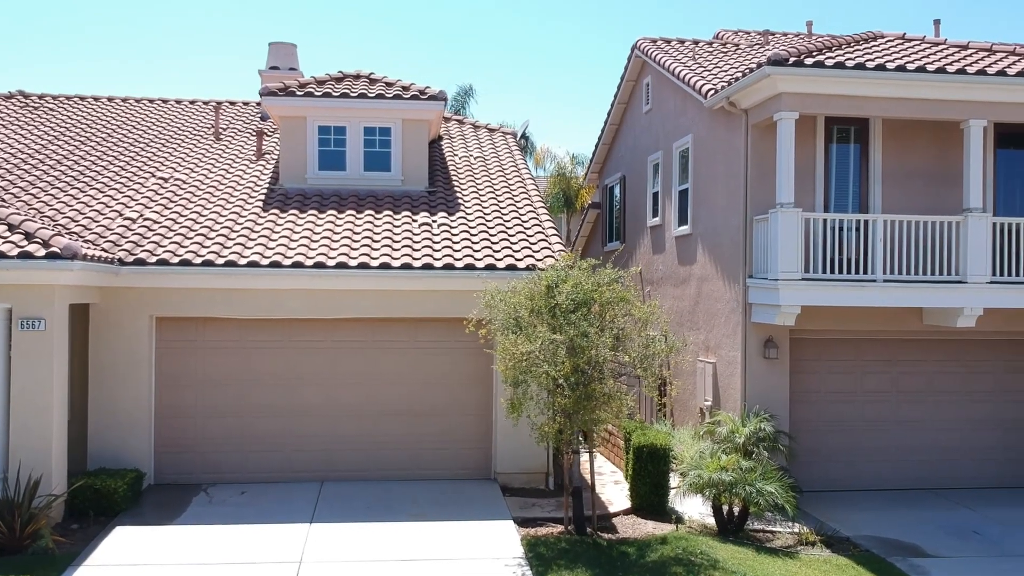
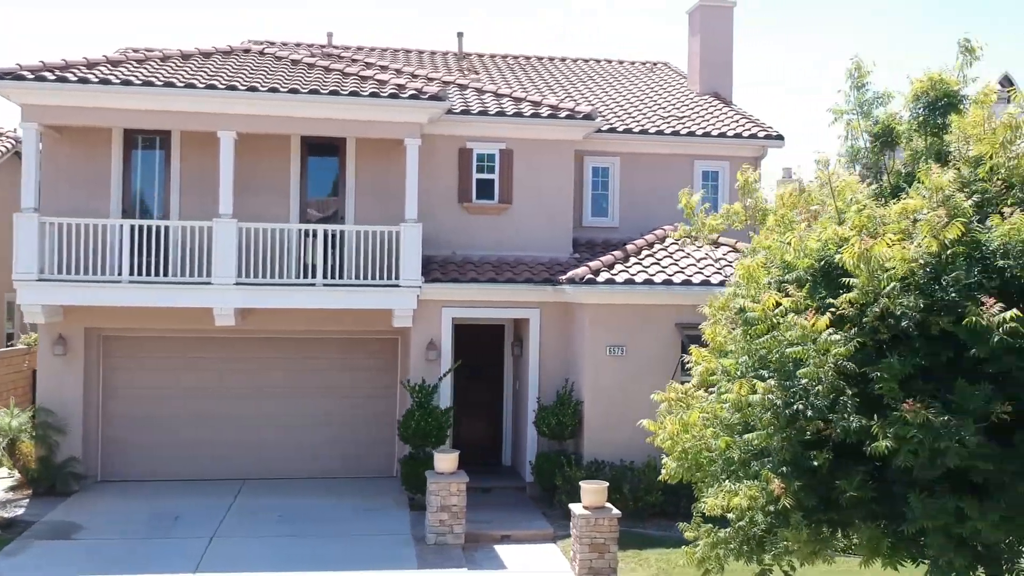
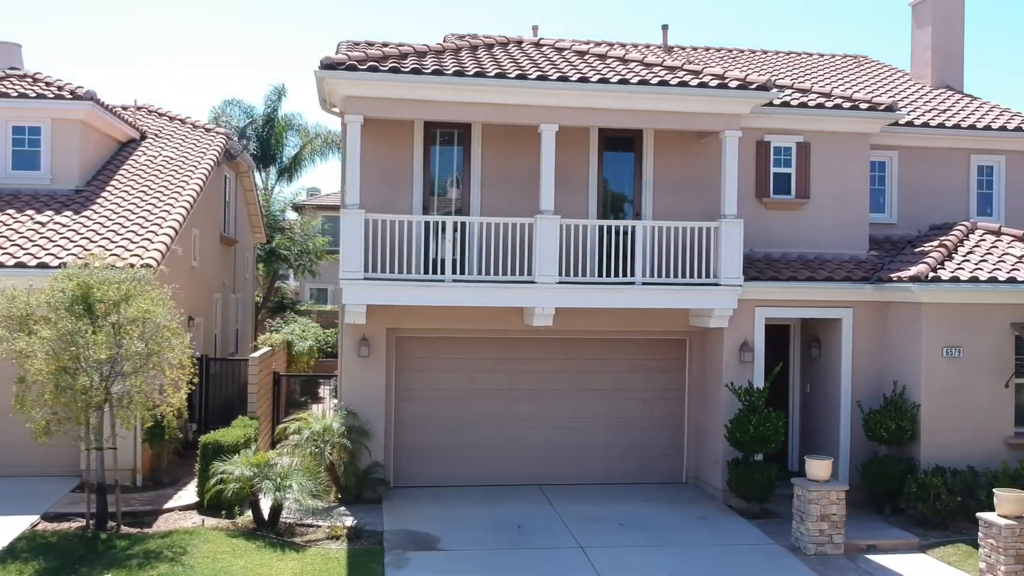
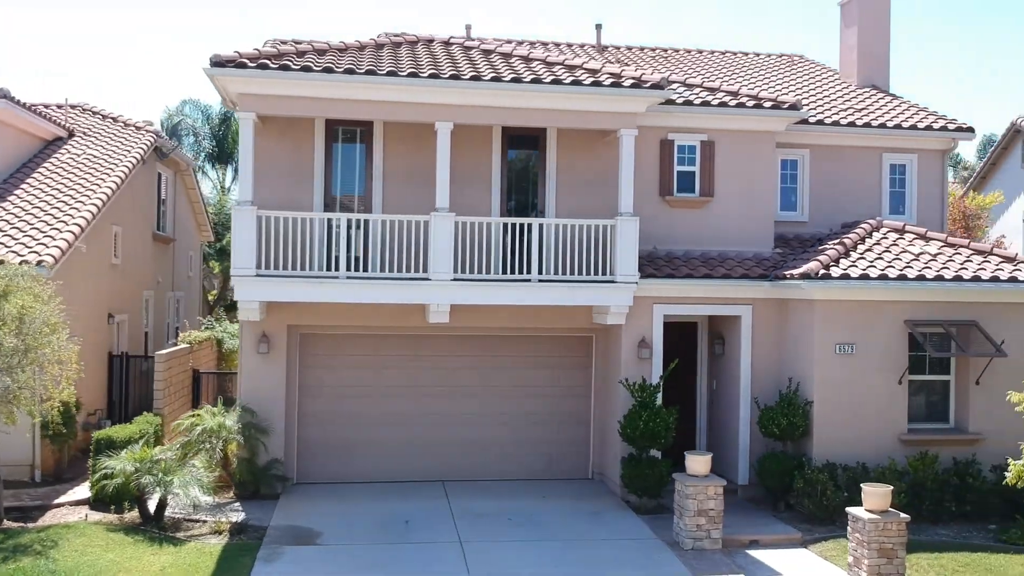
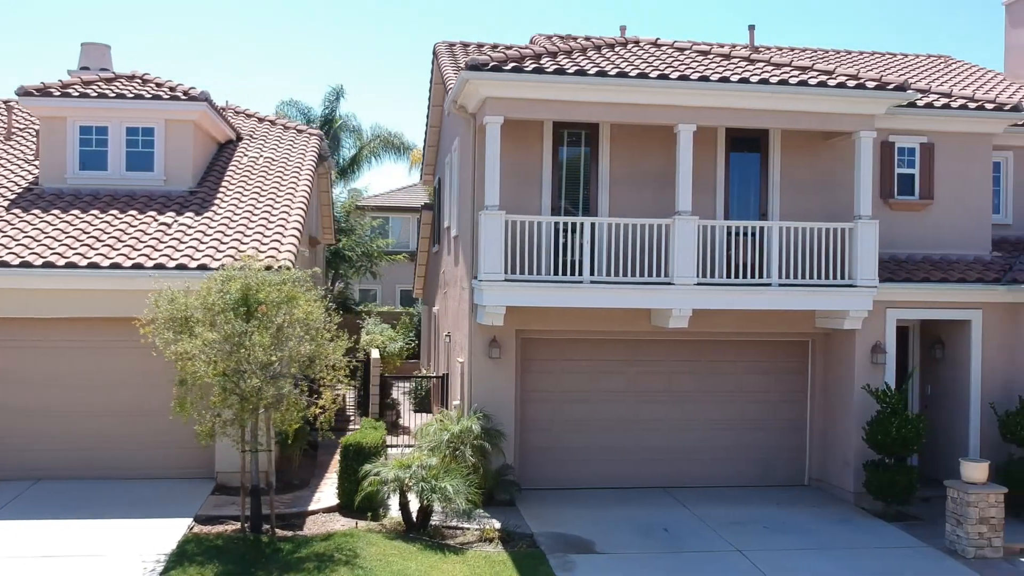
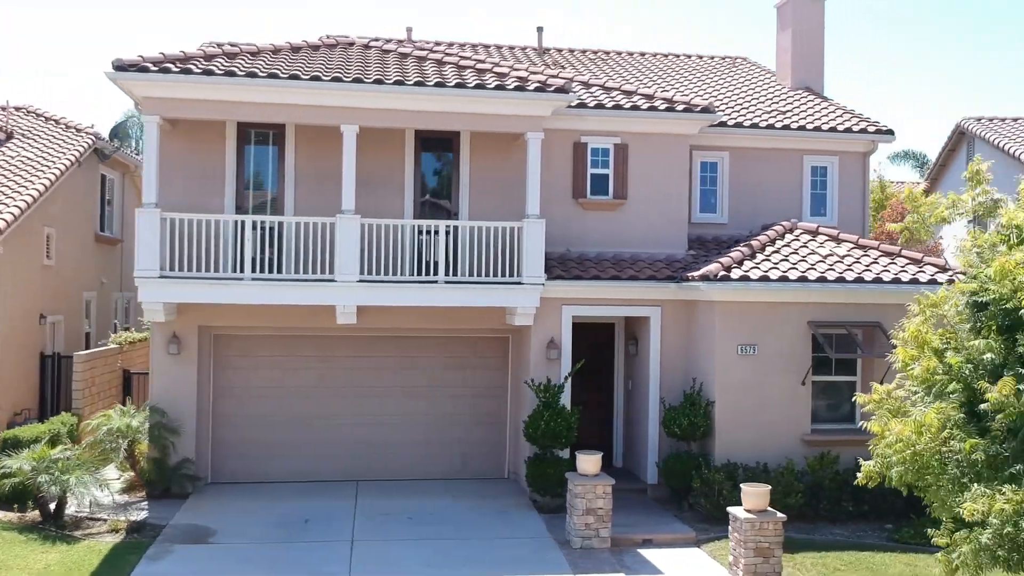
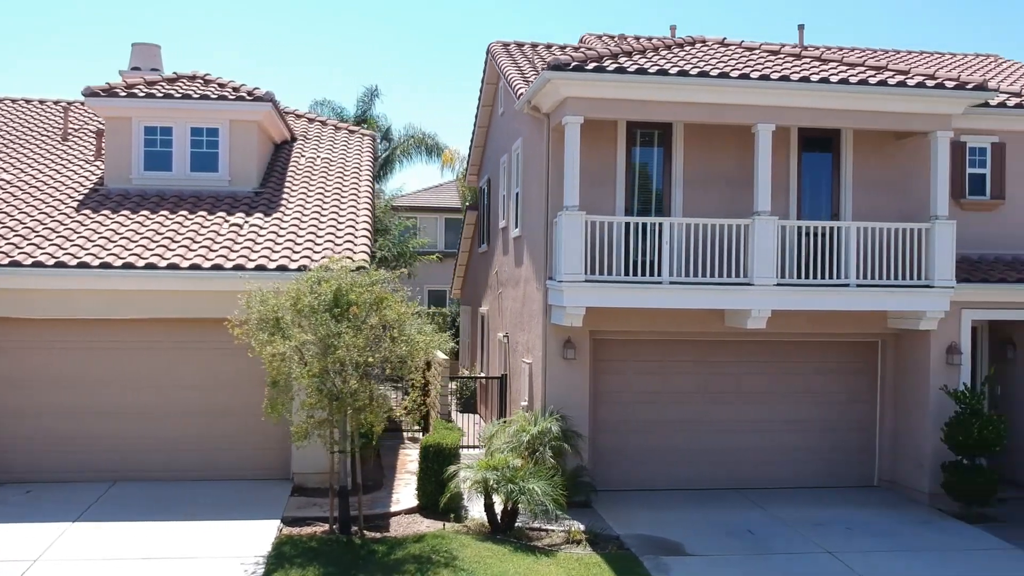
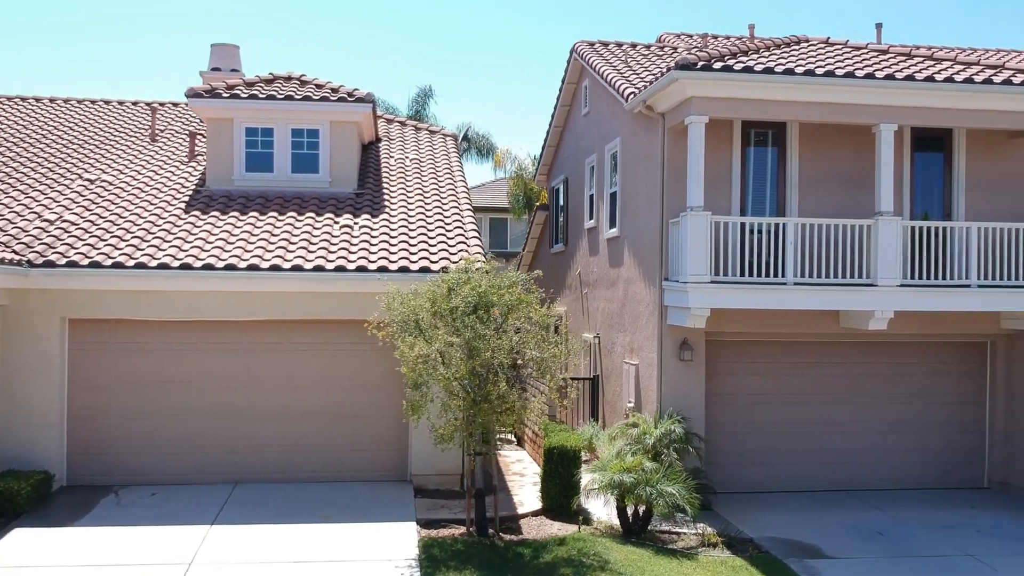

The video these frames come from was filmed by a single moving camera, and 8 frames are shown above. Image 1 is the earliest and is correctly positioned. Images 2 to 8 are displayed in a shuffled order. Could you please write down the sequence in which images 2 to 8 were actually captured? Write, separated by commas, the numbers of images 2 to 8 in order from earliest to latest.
8, 7, 5, 3, 4, 6, 2
